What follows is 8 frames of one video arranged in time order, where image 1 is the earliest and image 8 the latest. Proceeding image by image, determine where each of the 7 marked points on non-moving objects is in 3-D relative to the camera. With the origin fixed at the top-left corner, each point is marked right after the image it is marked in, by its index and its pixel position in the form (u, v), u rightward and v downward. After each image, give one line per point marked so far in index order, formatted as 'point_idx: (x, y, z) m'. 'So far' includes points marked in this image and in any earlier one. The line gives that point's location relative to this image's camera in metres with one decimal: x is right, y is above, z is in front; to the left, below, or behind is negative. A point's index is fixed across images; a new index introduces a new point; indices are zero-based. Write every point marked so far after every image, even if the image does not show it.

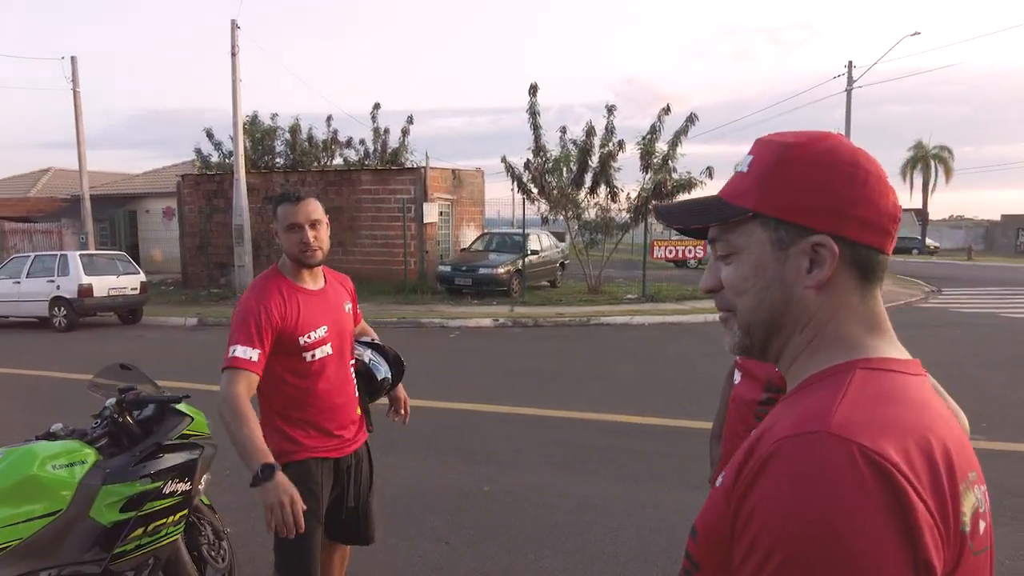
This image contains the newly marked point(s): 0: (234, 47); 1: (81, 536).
0: (-7.1, +6.2, +16.9) m
1: (-1.7, -1.0, +2.6) m
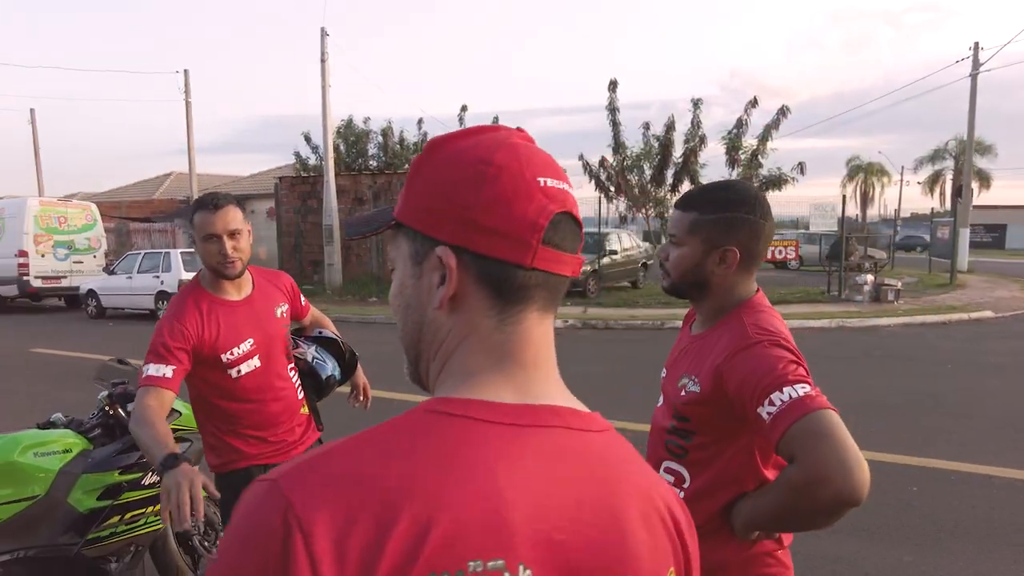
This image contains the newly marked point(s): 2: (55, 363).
0: (-5.0, +6.3, +17.6) m
1: (-1.9, -0.9, +2.7) m
2: (-7.1, -1.2, +10.3) m
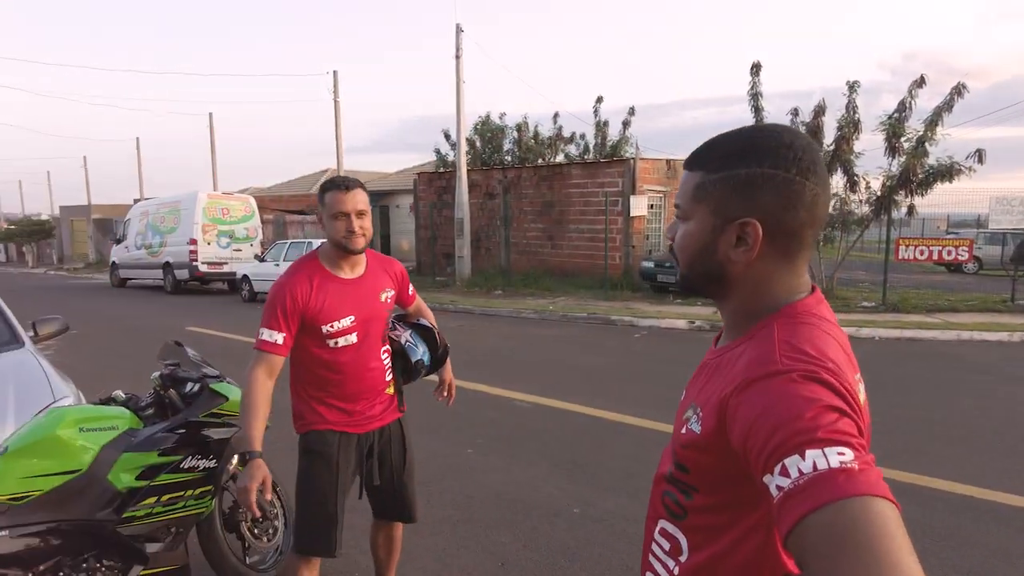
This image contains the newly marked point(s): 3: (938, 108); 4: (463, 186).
0: (-1.5, +6.5, +17.9) m
1: (-1.7, -0.9, +2.7) m
2: (-5.3, -1.0, +11.2) m
3: (+9.0, +3.8, +13.8) m
4: (-1.4, +3.0, +19.0) m
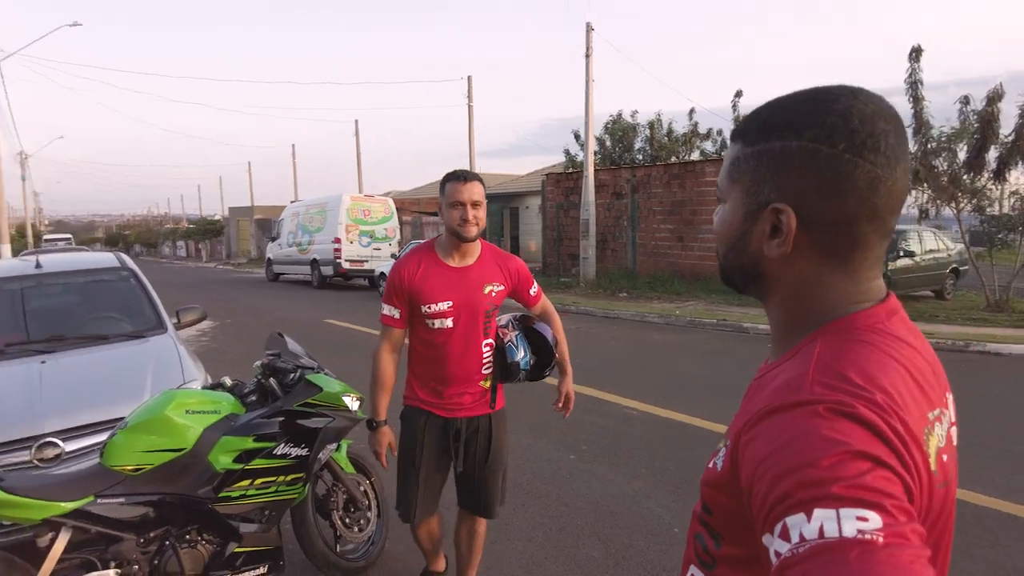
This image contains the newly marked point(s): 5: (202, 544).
0: (+2.1, +6.5, +17.7) m
1: (-1.4, -0.8, +2.9) m
2: (-3.2, -0.9, +11.9) m
3: (+11.4, +3.5, +11.6) m
4: (+2.2, +2.9, +18.8) m
5: (-1.4, -1.1, +2.9) m
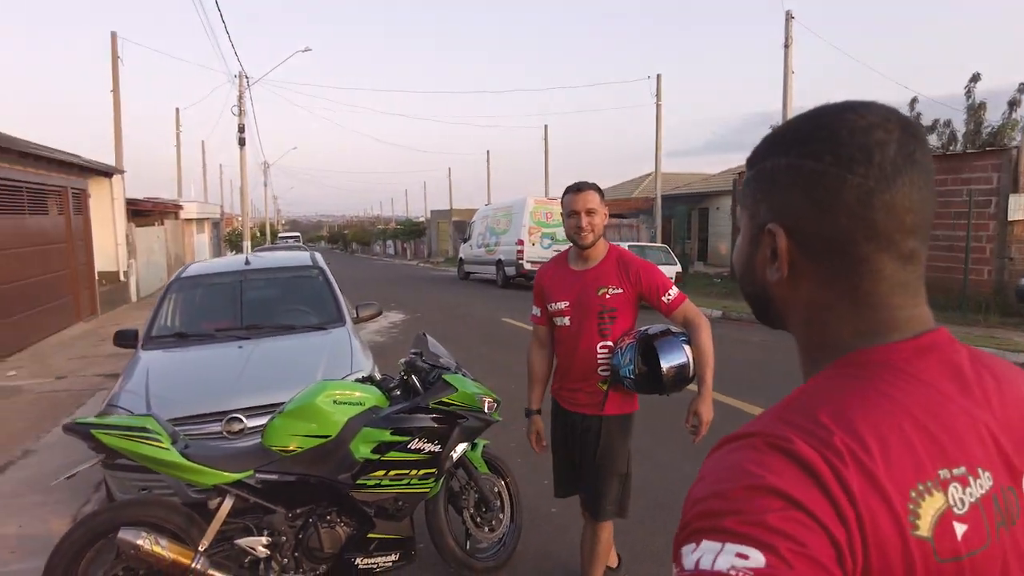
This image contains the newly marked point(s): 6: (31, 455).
0: (+6.9, +6.3, +16.4) m
1: (-0.8, -0.8, +3.1) m
2: (0.0, -0.9, +12.3) m
3: (+14.1, +3.1, +7.9) m
4: (+7.2, +2.7, +17.3) m
5: (-0.8, -1.1, +3.1) m
6: (-3.9, -1.4, +5.3) m
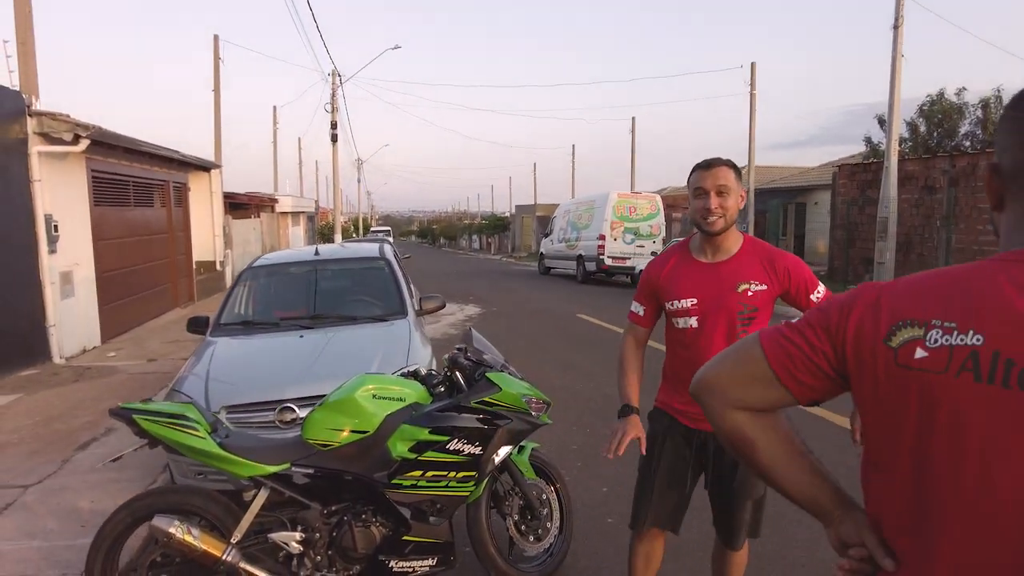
0: (+8.9, +6.2, +15.1) m
1: (-0.6, -0.8, +3.0) m
2: (+1.4, -0.8, +12.0) m
3: (+14.8, +2.9, +5.7) m
4: (+9.3, +2.7, +16.0) m
5: (-0.6, -1.1, +3.0) m
6: (-3.4, -1.2, +5.6) m
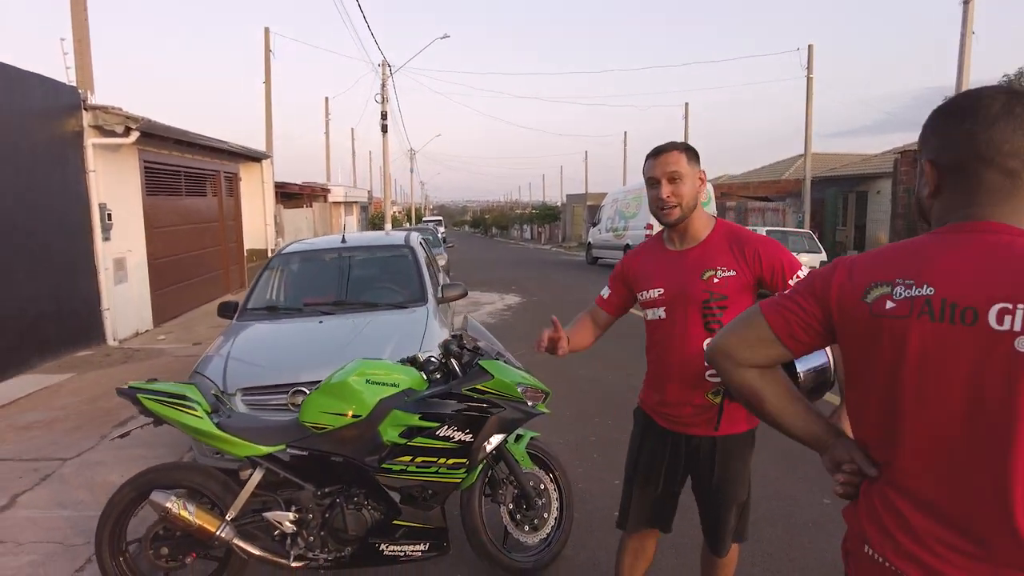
0: (+9.9, +6.4, +14.2) m
1: (-0.7, -0.7, +3.0) m
2: (+2.1, -0.6, +11.8) m
3: (+15.0, +2.8, +4.4) m
4: (+10.3, +2.8, +15.1) m
5: (-0.7, -1.0, +3.1) m
6: (-3.2, -1.1, +5.8) m
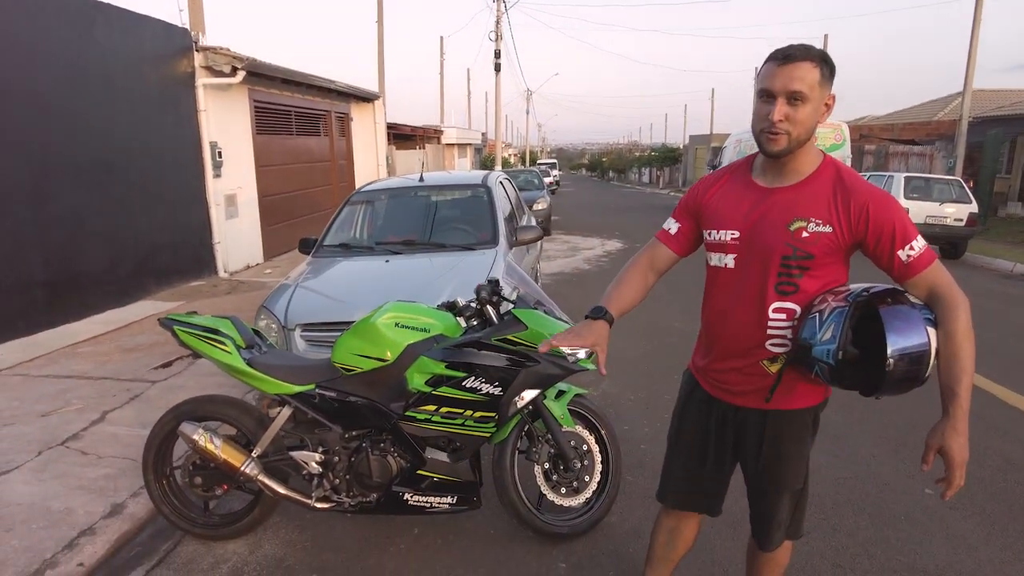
0: (+12.0, +7.1, +11.3) m
1: (-0.5, -0.4, +2.9) m
2: (+3.8, +0.2, +11.0) m
3: (+15.2, +2.5, +1.2) m
4: (+12.5, +3.6, +12.5) m
5: (-0.5, -0.8, +2.9) m
6: (-2.6, -0.5, +6.1) m
